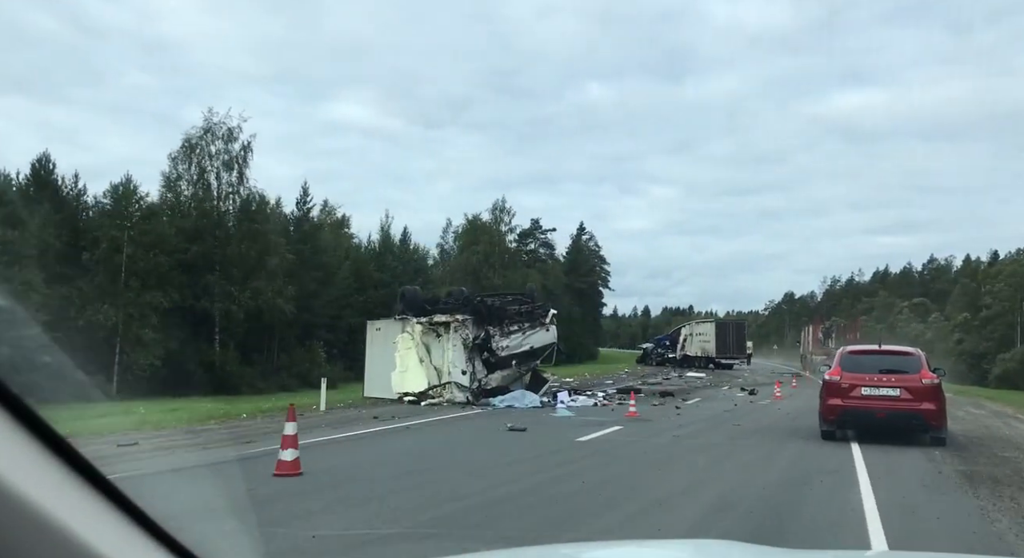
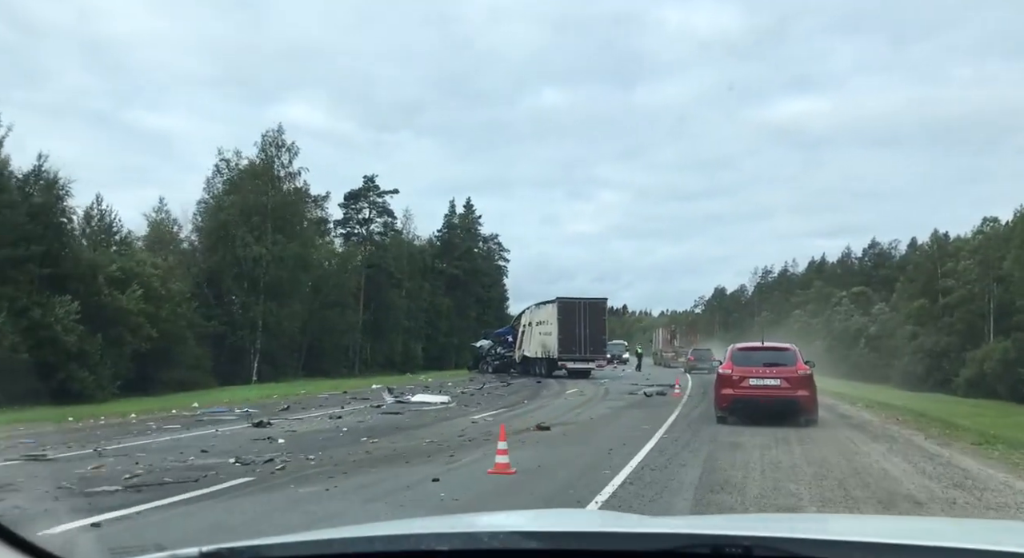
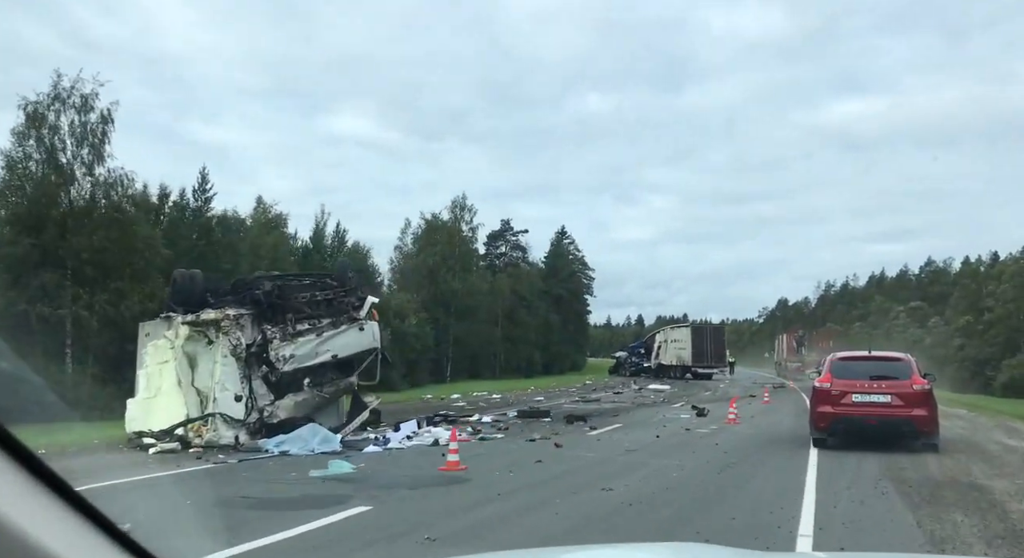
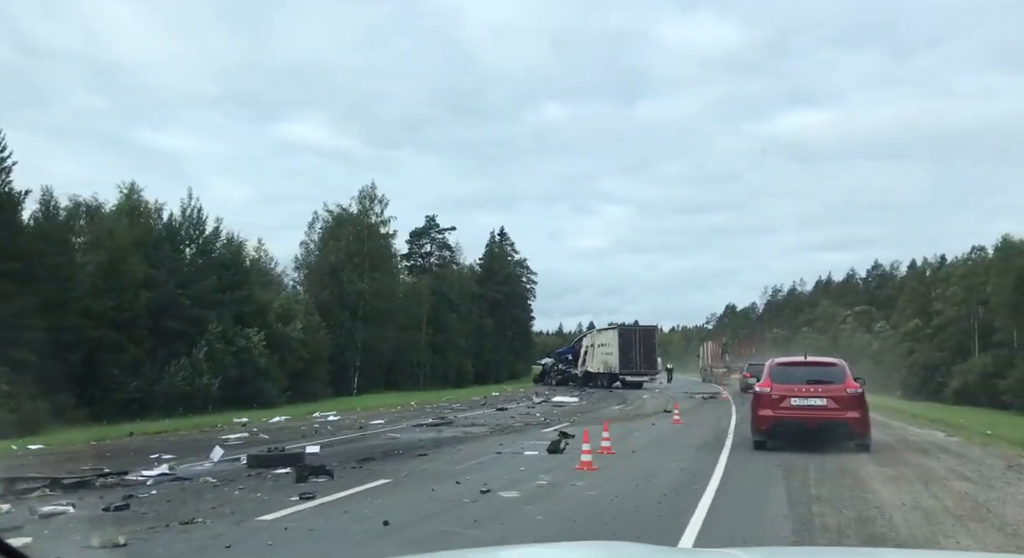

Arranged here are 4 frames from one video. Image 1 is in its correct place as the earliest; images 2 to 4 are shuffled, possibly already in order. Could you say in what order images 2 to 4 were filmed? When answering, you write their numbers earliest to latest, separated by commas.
3, 4, 2
